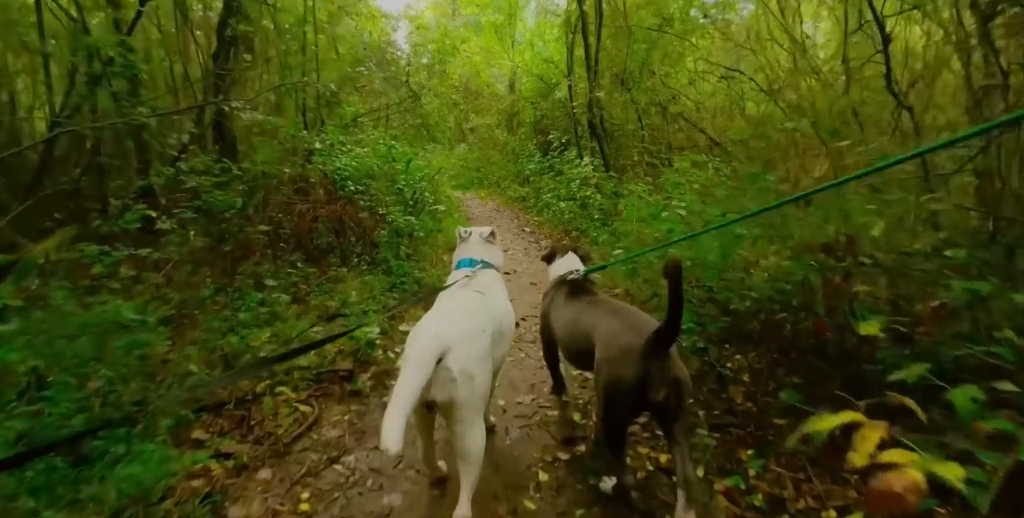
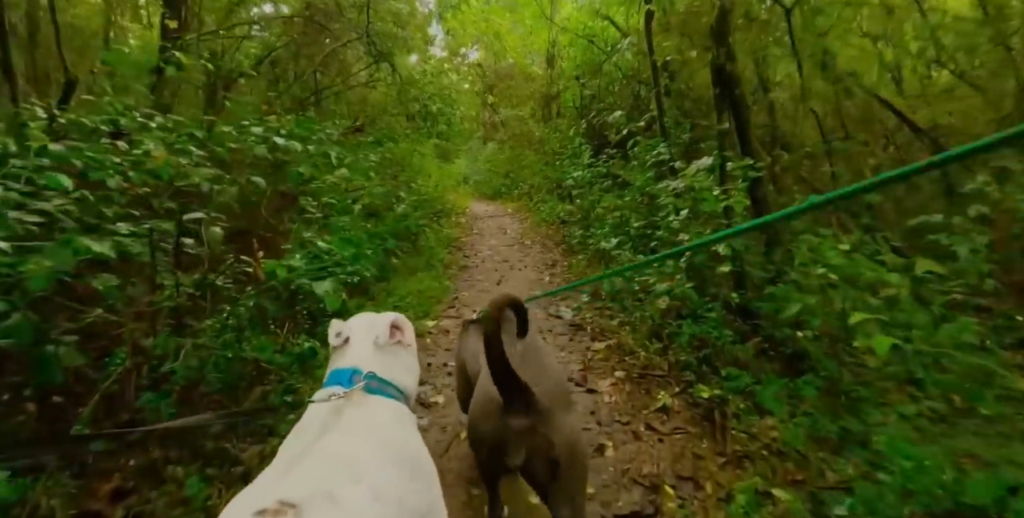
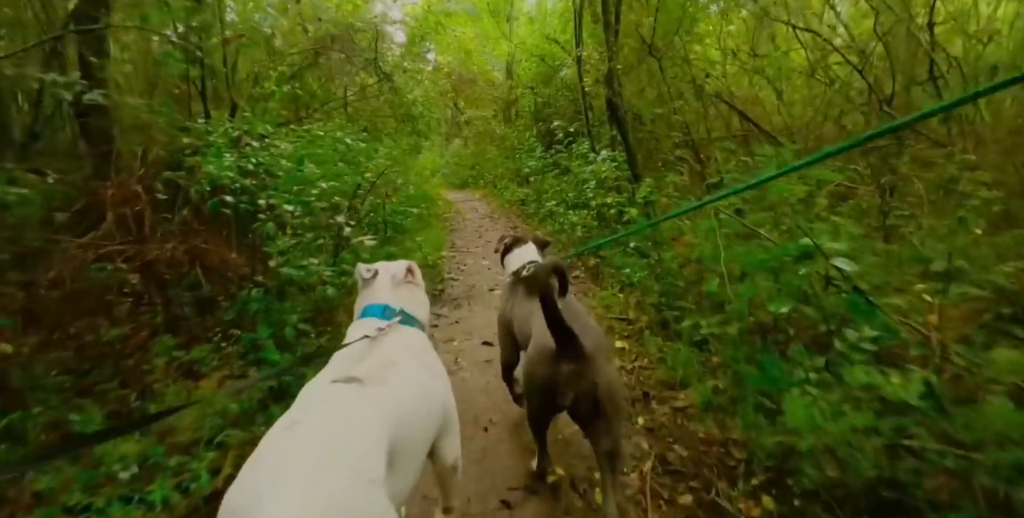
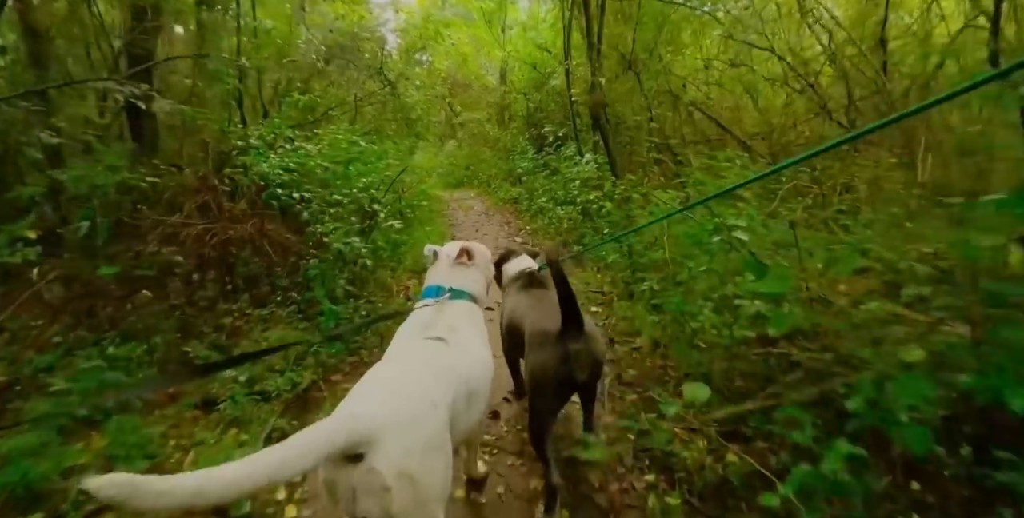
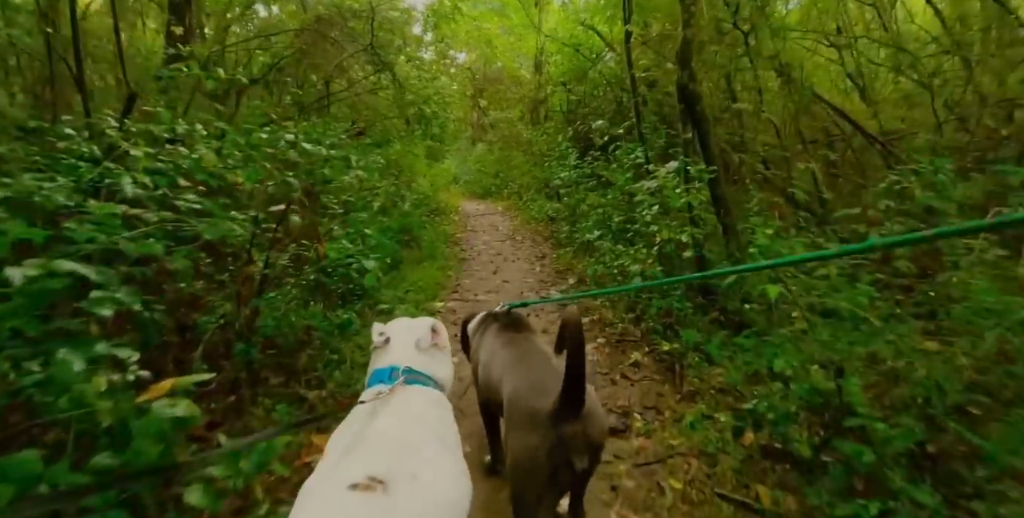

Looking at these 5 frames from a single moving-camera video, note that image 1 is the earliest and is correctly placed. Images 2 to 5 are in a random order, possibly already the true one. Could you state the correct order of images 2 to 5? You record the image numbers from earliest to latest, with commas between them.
4, 3, 5, 2
